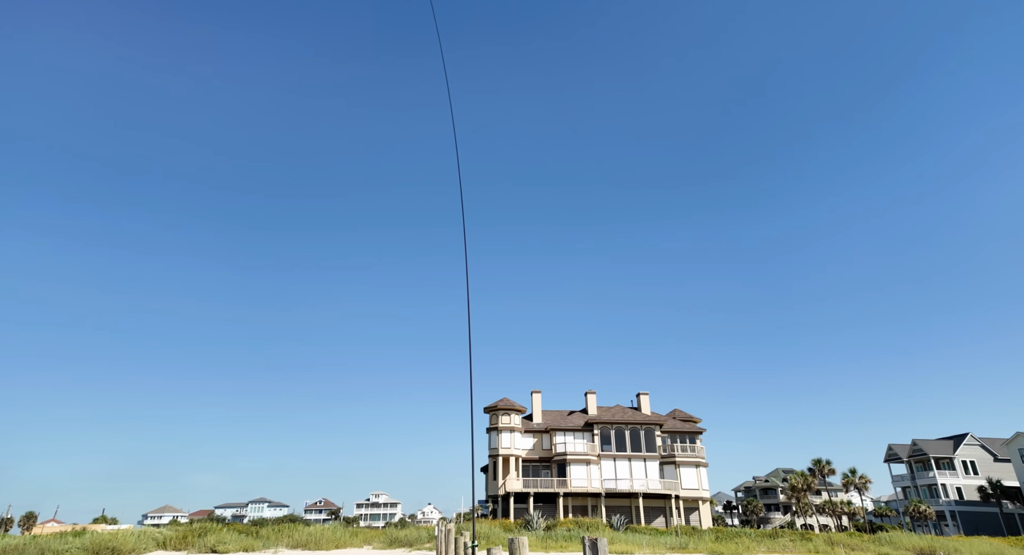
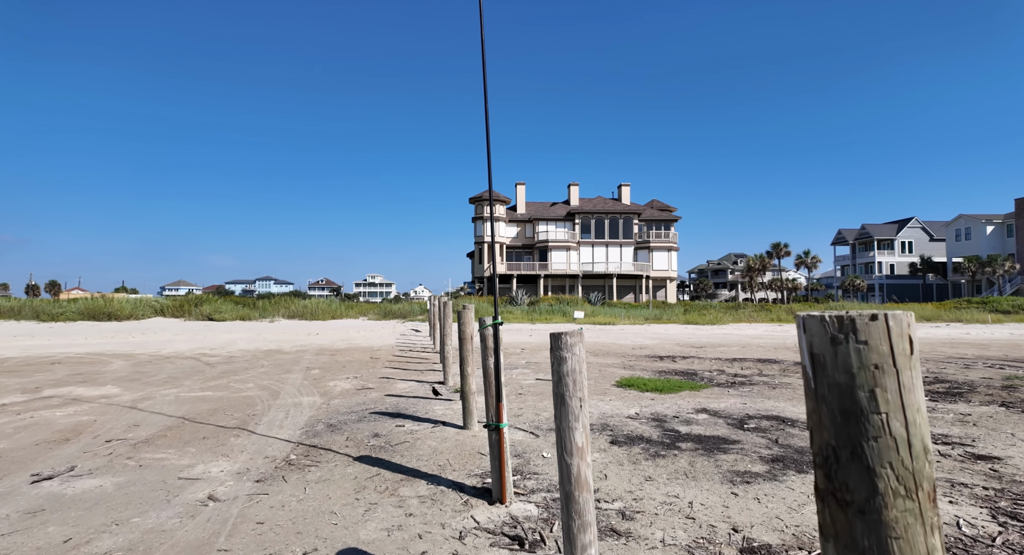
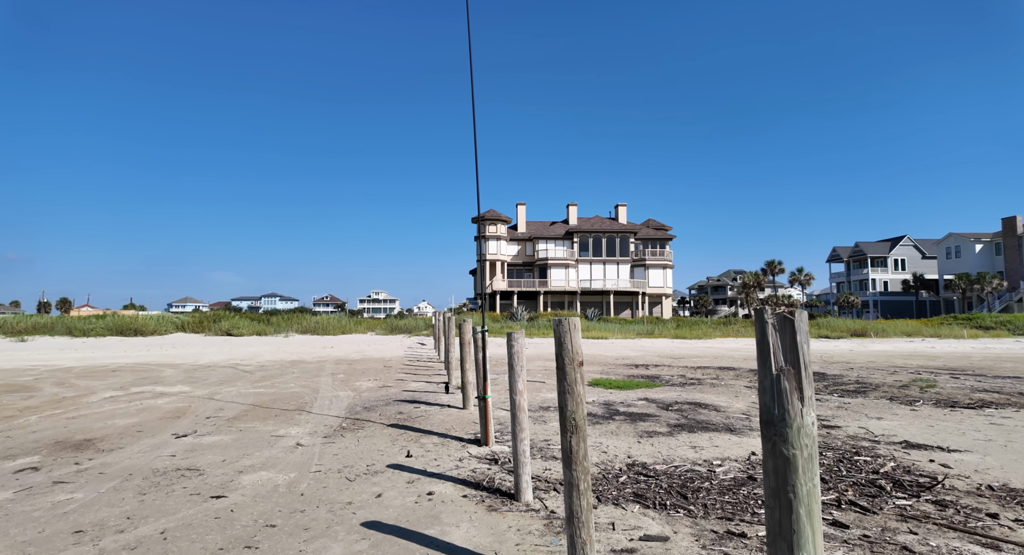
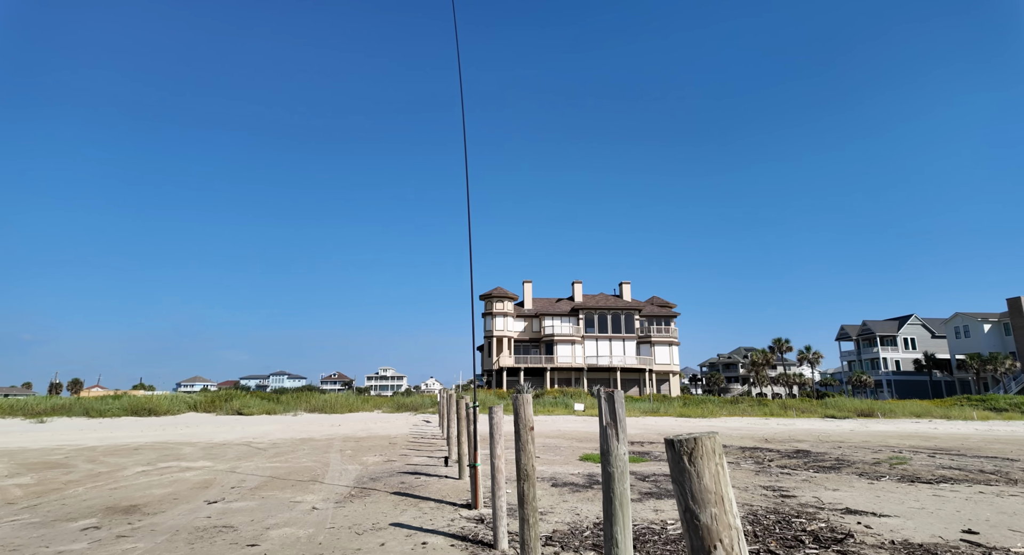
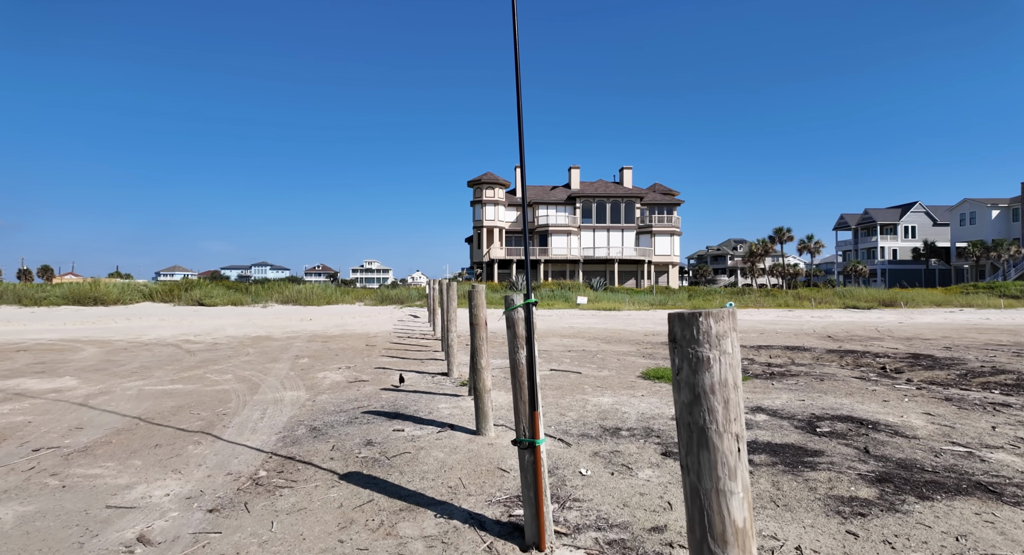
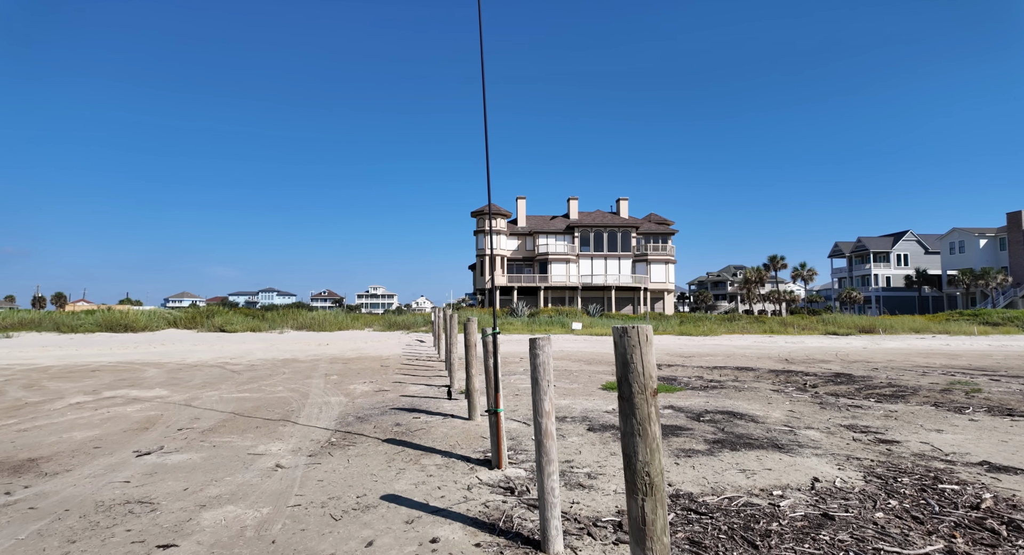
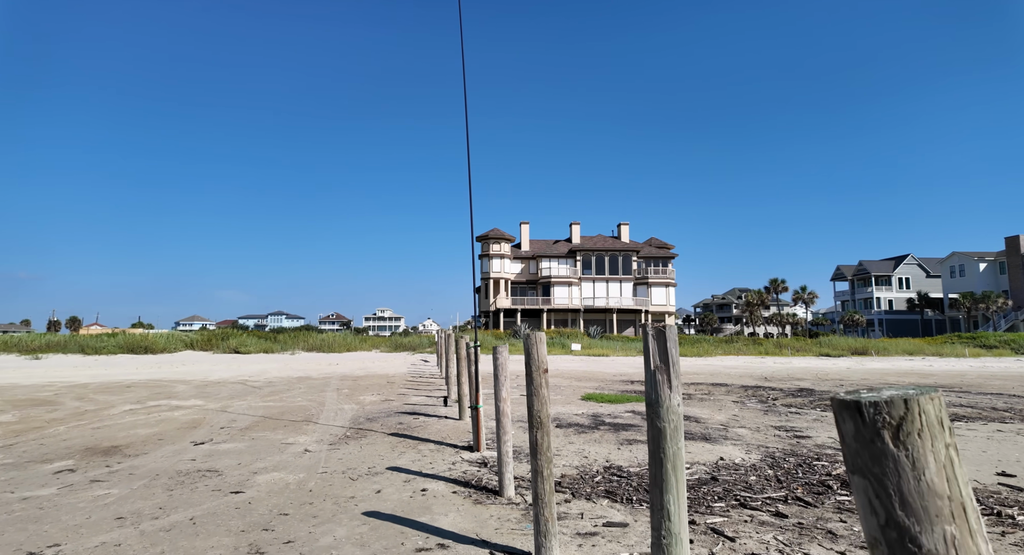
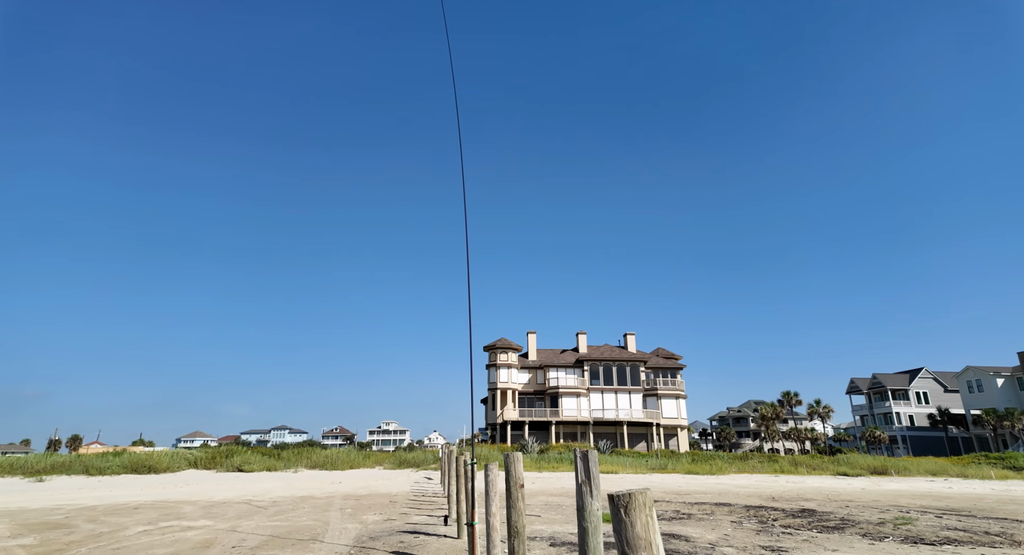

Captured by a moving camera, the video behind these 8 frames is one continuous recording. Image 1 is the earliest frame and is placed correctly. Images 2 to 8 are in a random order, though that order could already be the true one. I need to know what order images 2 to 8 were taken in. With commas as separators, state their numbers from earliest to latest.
8, 4, 7, 3, 6, 2, 5
